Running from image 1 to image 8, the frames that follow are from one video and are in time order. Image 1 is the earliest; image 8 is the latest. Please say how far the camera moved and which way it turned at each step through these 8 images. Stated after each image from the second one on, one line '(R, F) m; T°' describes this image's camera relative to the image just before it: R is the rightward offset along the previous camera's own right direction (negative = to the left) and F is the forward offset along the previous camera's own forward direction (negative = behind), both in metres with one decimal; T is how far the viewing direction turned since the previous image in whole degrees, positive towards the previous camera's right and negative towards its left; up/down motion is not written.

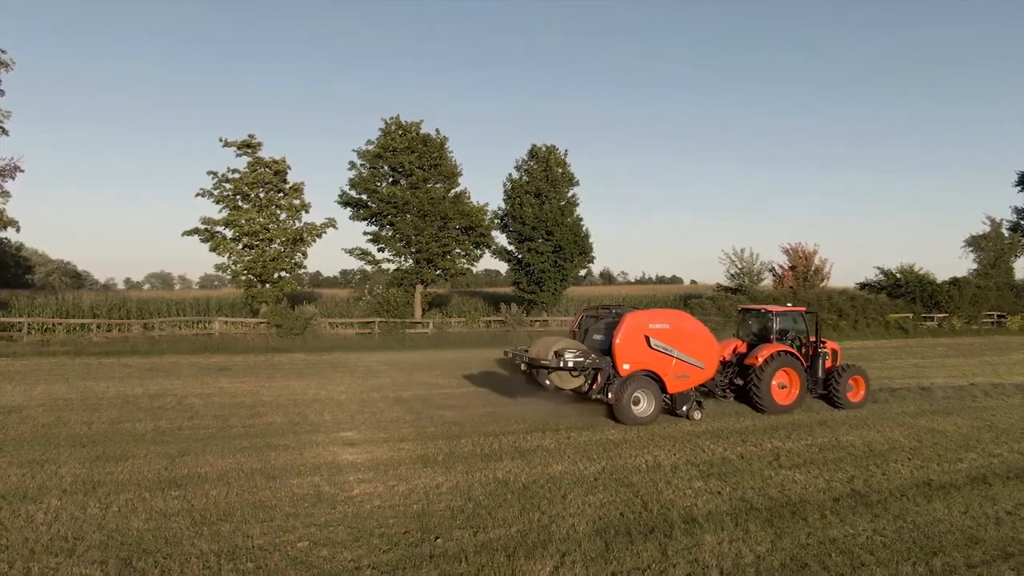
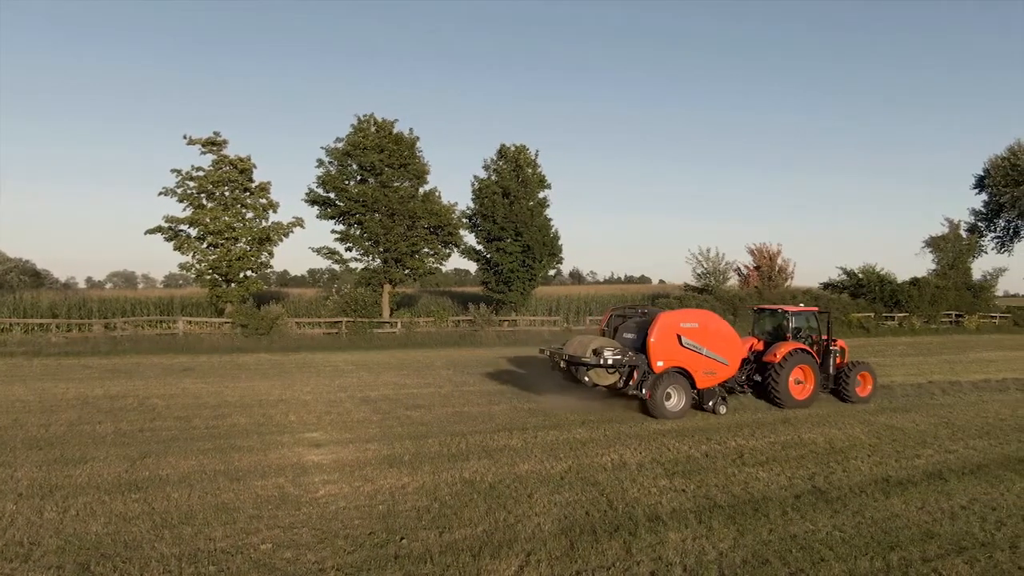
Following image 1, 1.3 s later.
(0.0, 0.0) m; +2°
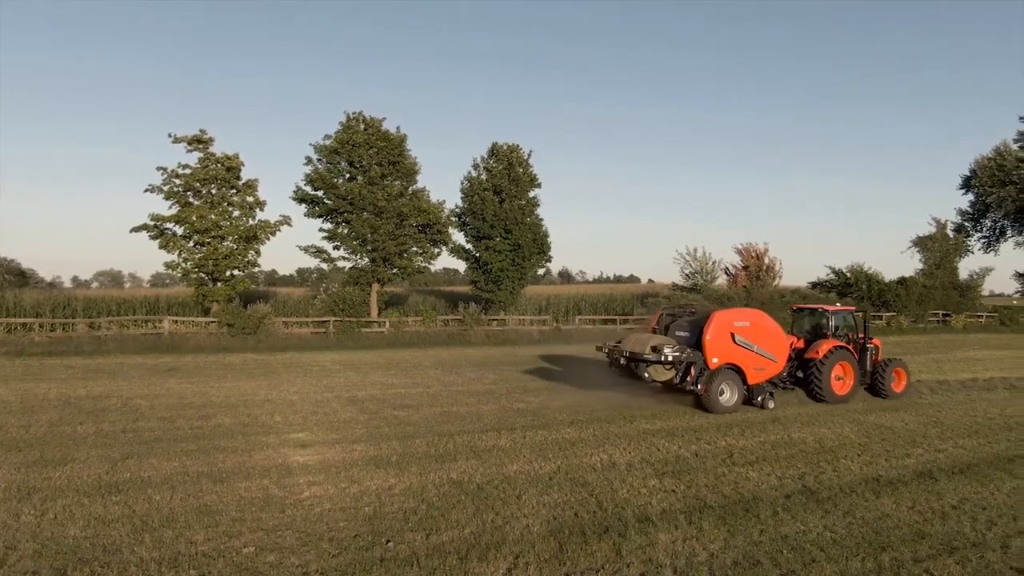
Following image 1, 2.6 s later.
(0.0, +0.1) m; +1°
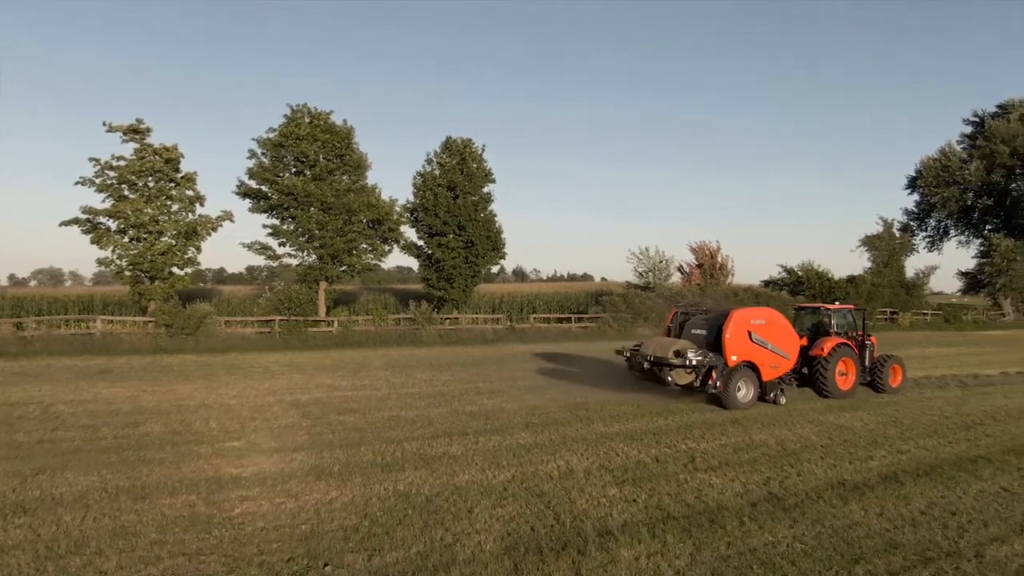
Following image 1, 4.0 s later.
(0.0, +0.5) m; +3°
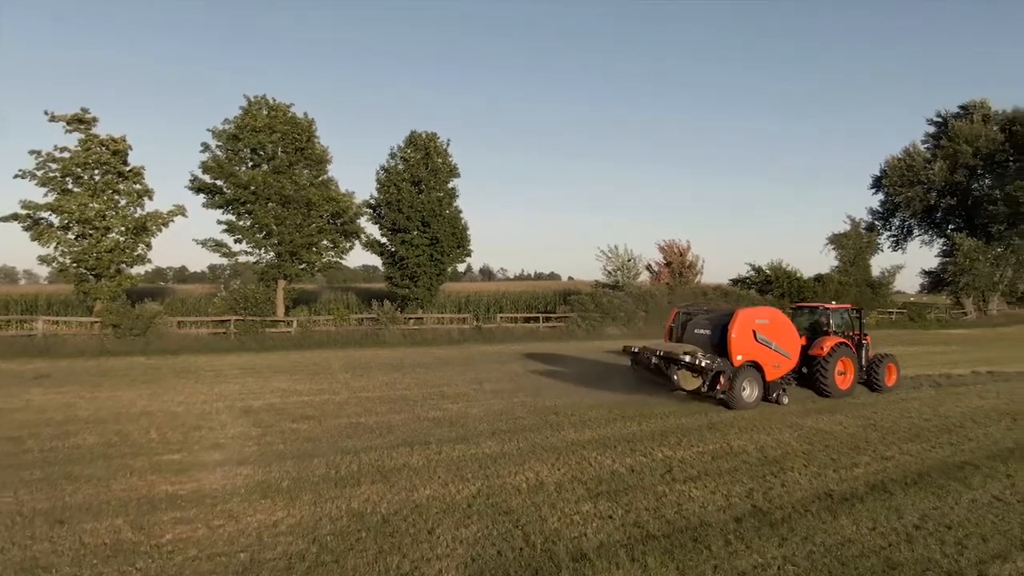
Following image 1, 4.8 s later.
(0.0, +0.6) m; +2°
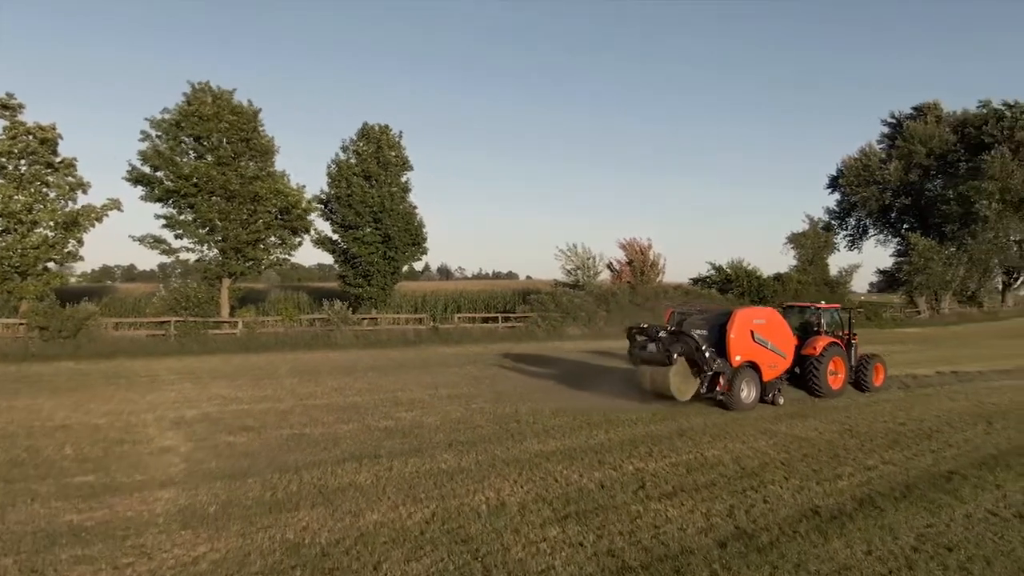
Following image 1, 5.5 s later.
(0.0, +0.8) m; +3°
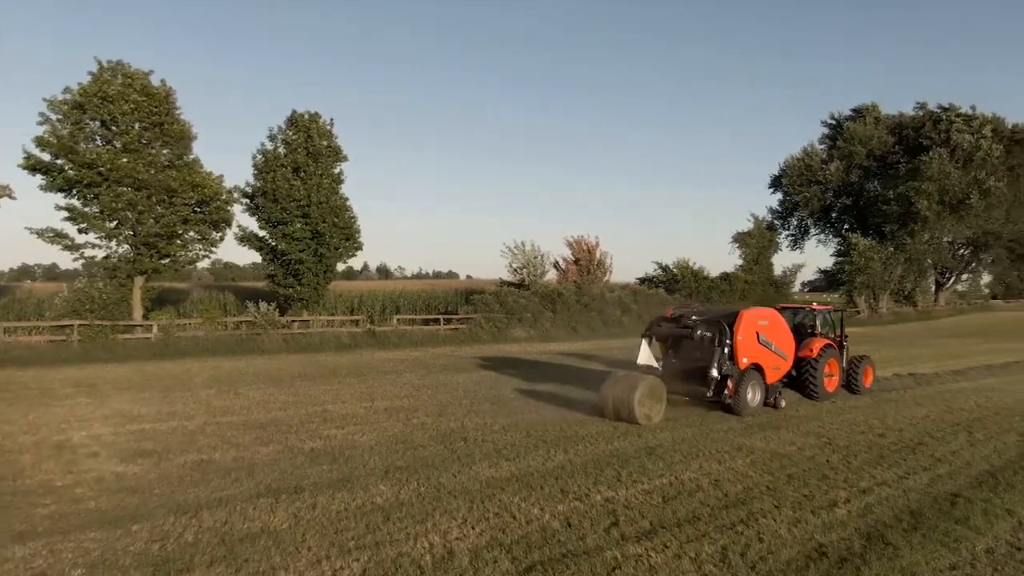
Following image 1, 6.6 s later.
(-0.1, +1.2) m; +4°
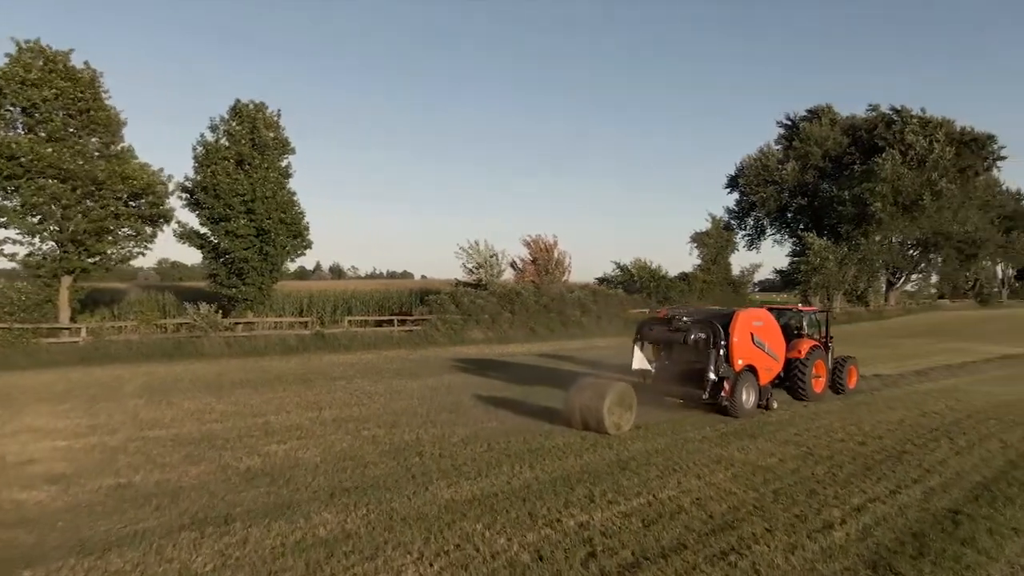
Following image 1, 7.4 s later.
(-0.1, +0.8) m; +3°
